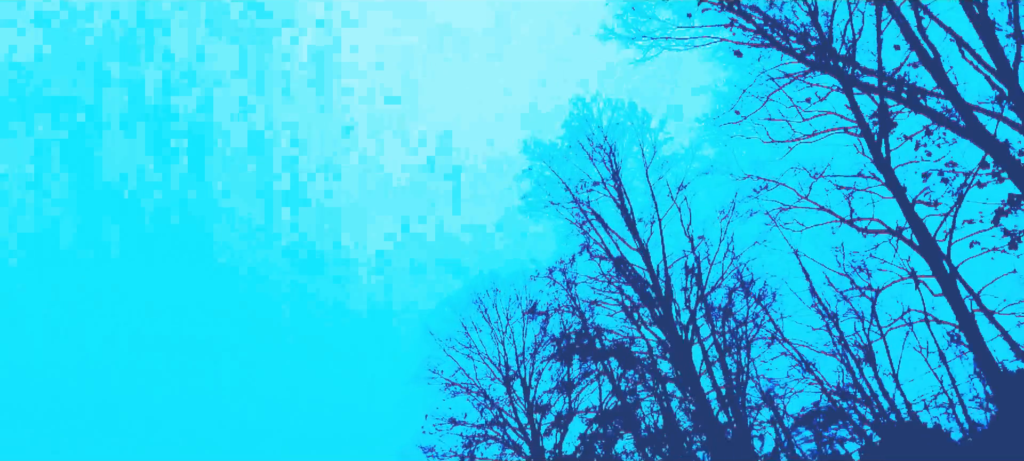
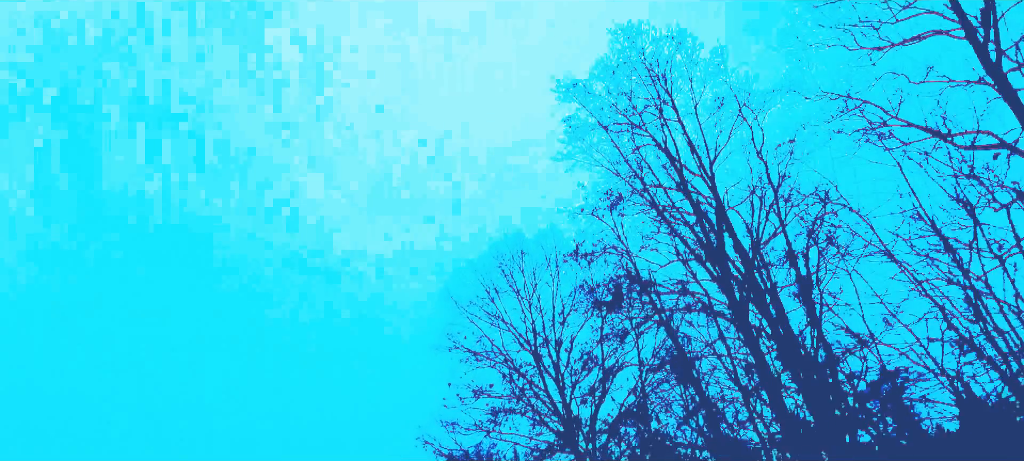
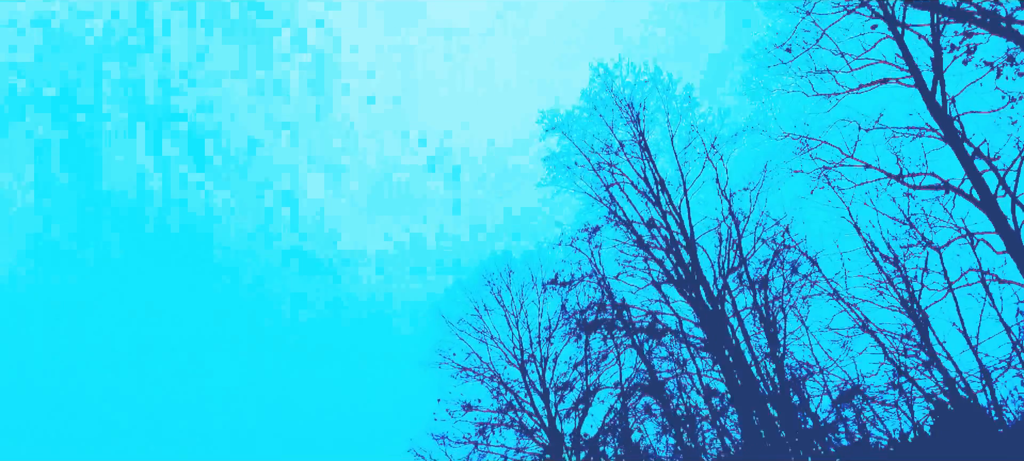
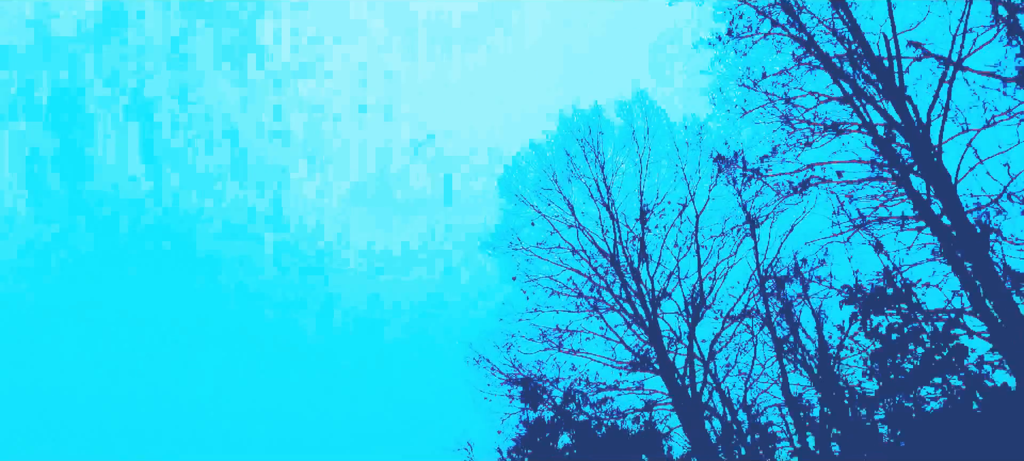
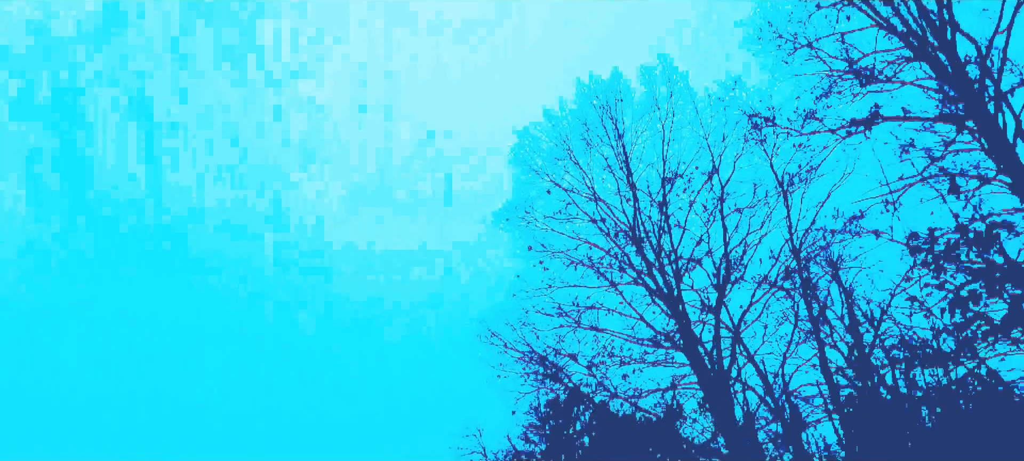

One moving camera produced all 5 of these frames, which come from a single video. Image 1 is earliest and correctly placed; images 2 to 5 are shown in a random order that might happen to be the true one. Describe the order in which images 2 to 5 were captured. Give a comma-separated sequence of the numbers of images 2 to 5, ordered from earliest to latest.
3, 2, 4, 5
